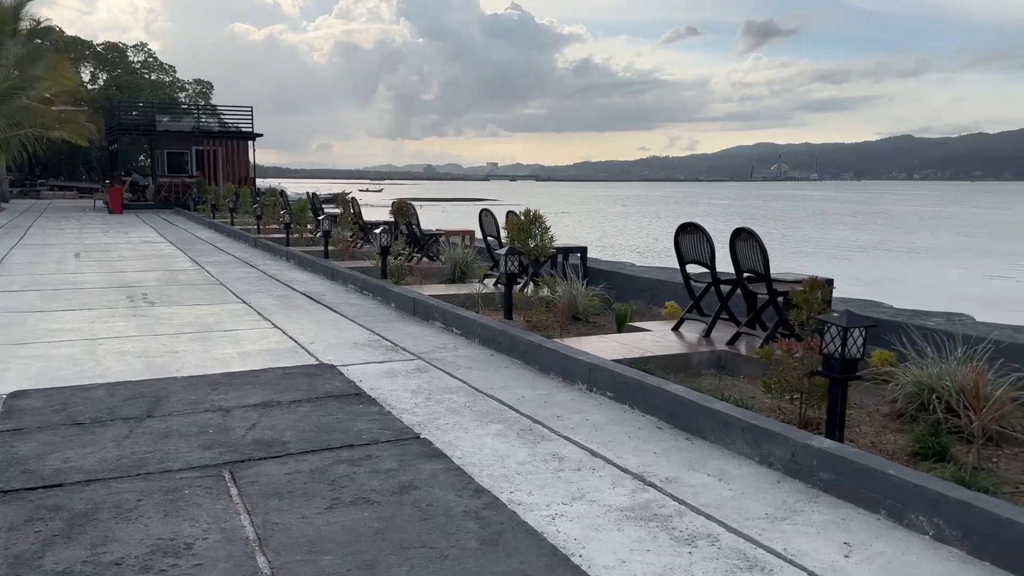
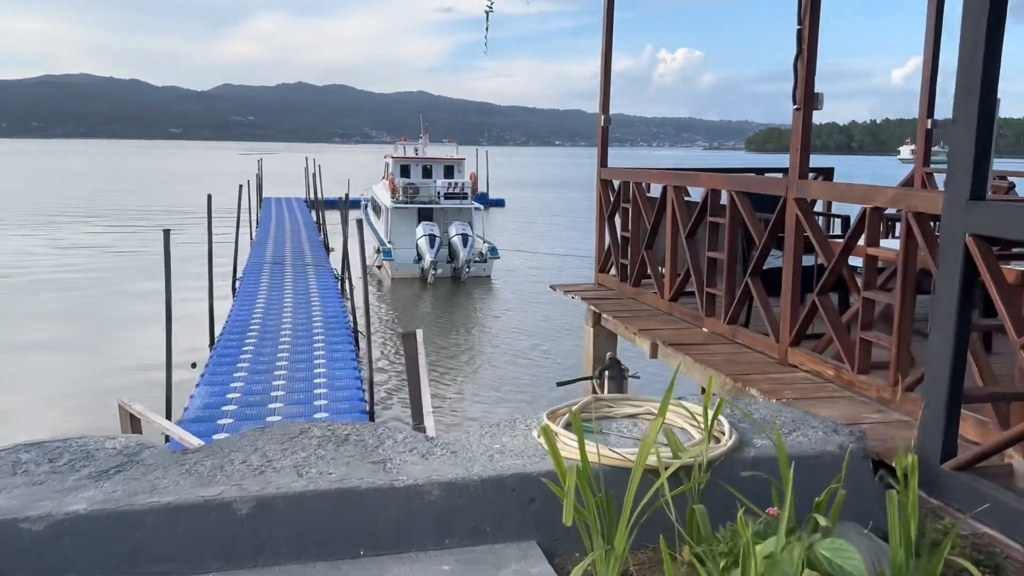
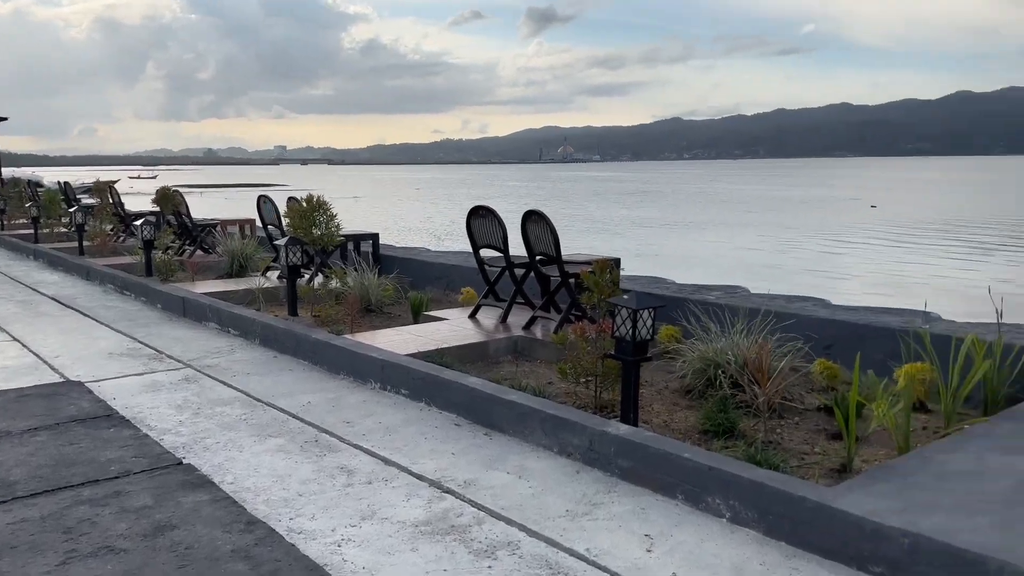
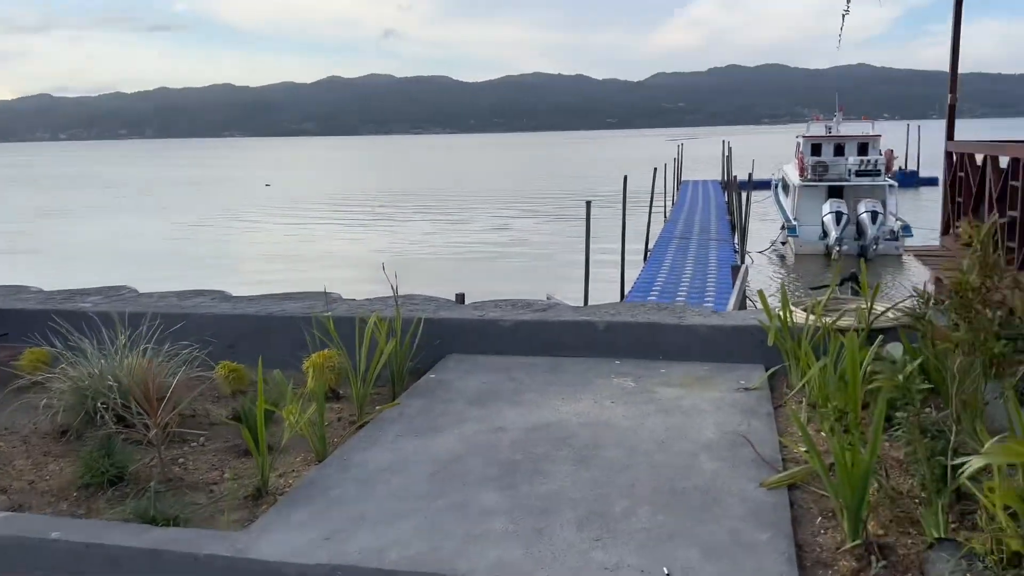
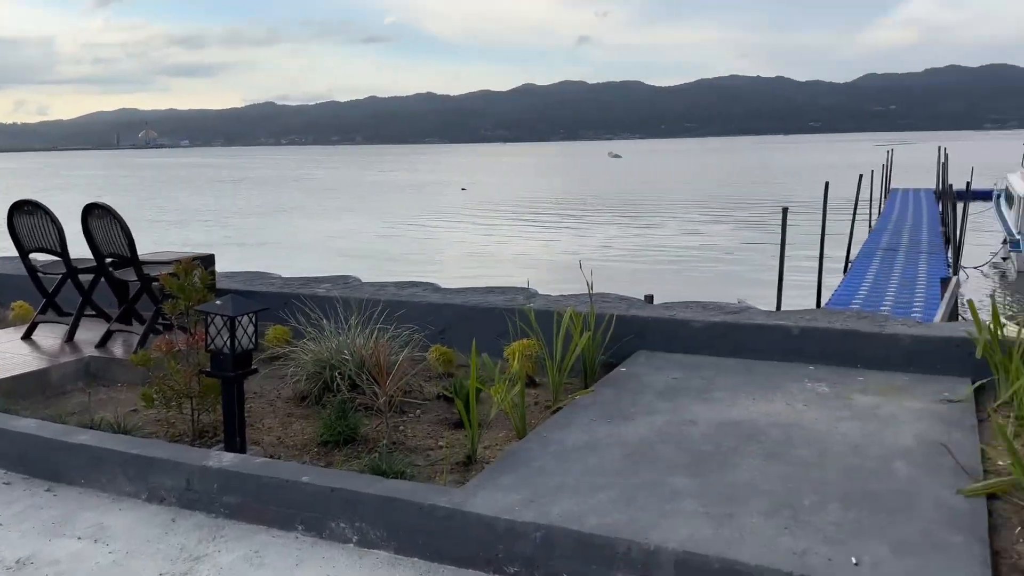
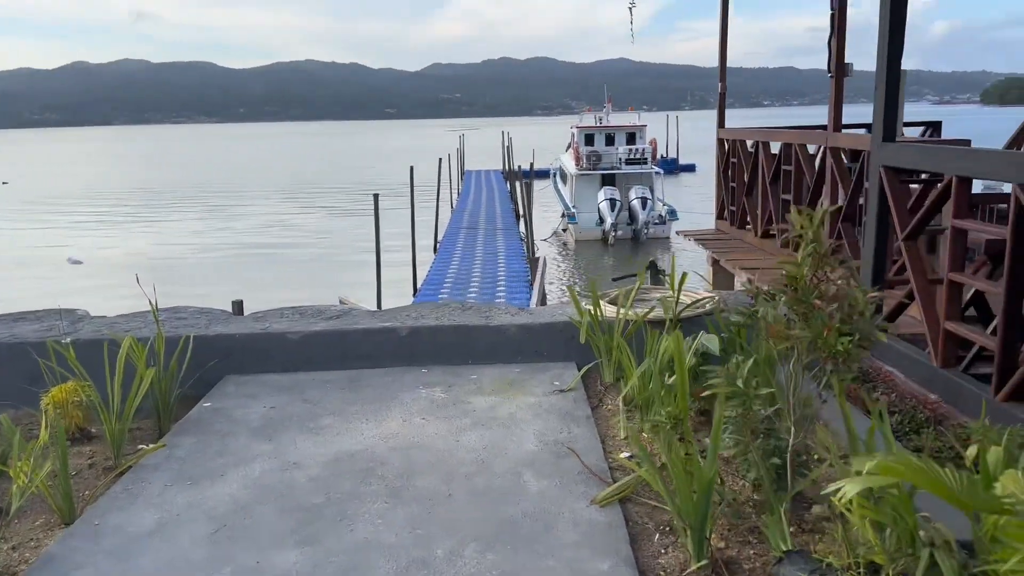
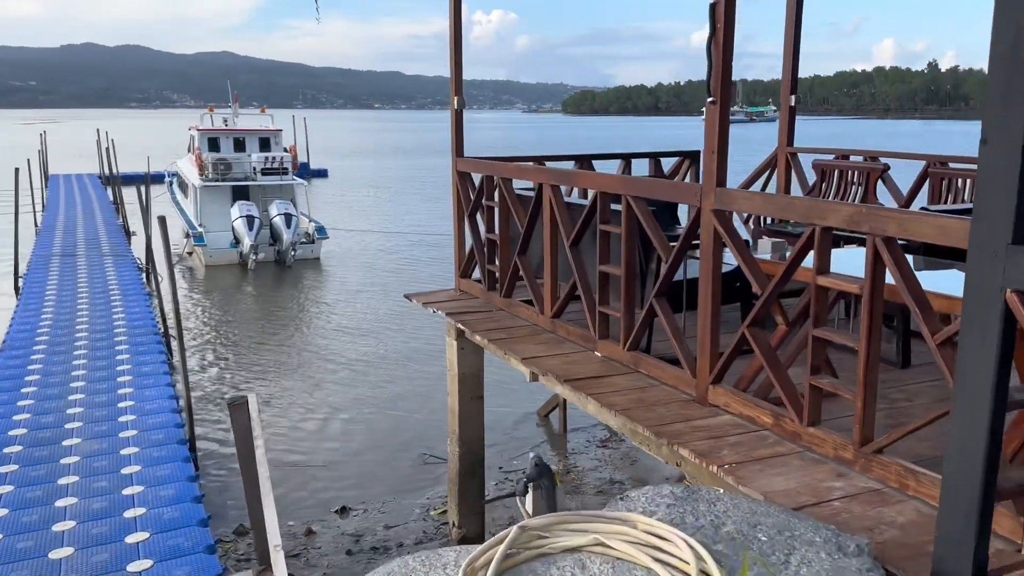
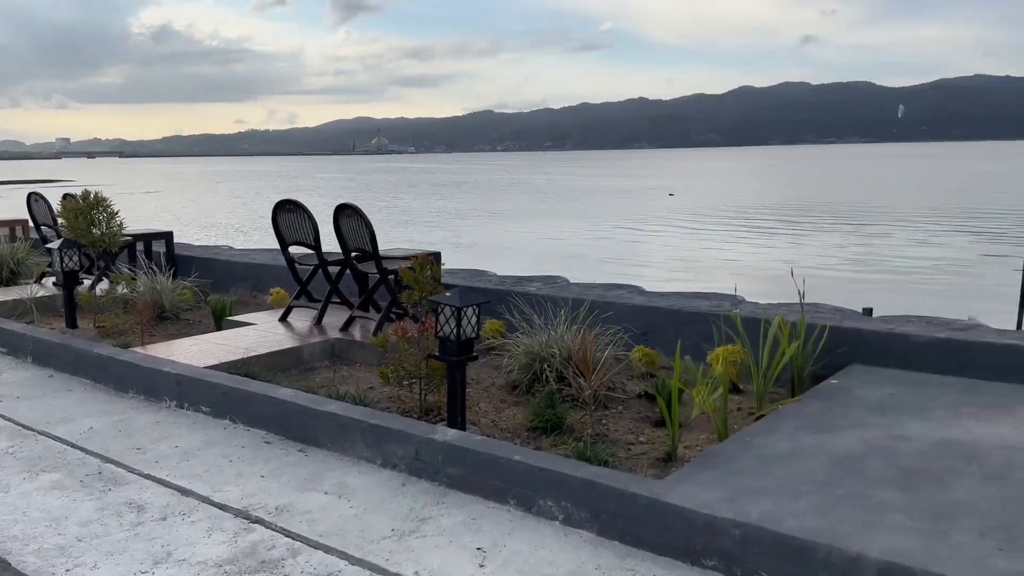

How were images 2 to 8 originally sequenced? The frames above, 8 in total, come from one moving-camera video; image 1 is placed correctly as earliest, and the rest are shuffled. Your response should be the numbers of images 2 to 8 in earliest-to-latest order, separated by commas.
3, 8, 5, 4, 6, 2, 7
